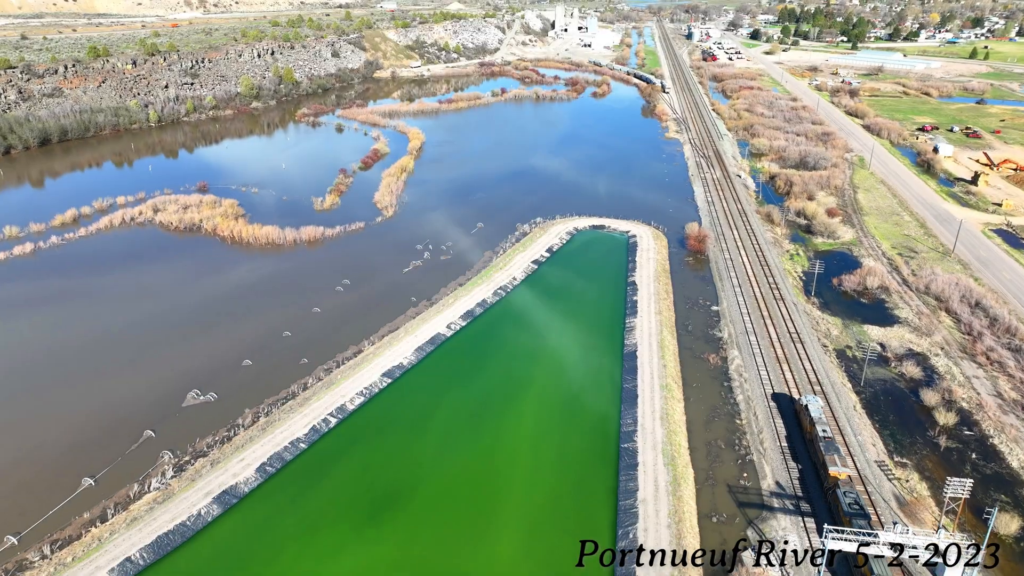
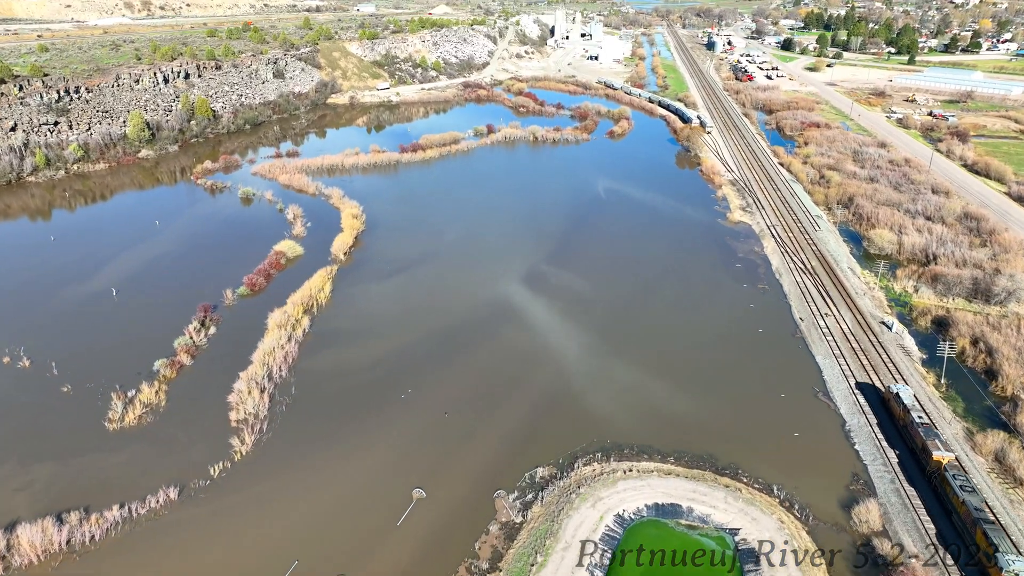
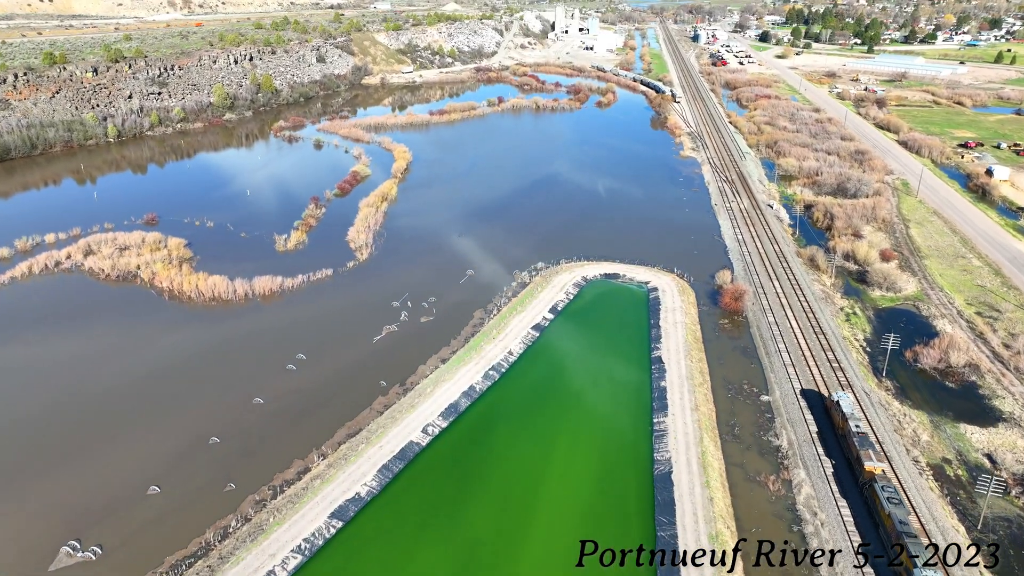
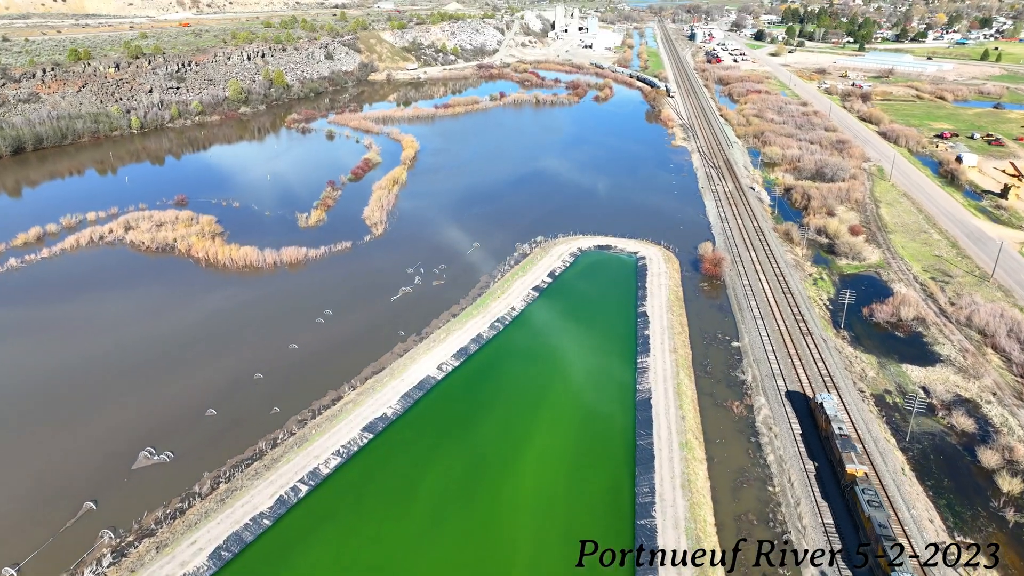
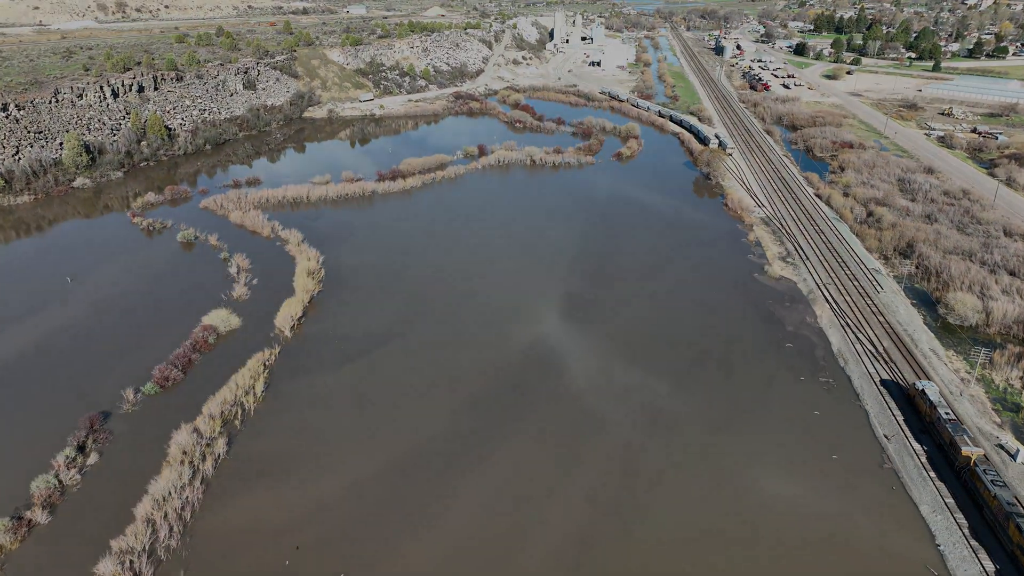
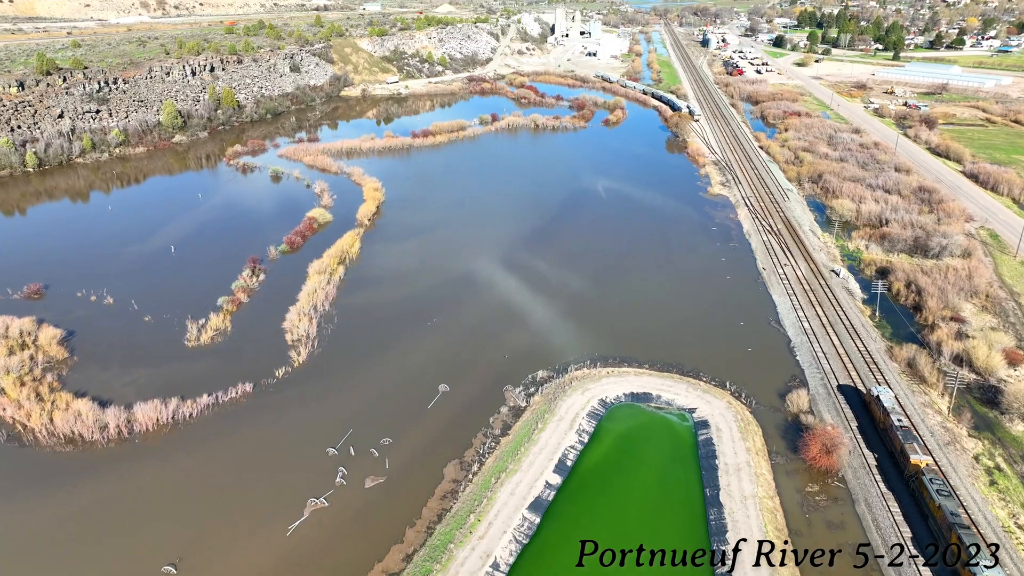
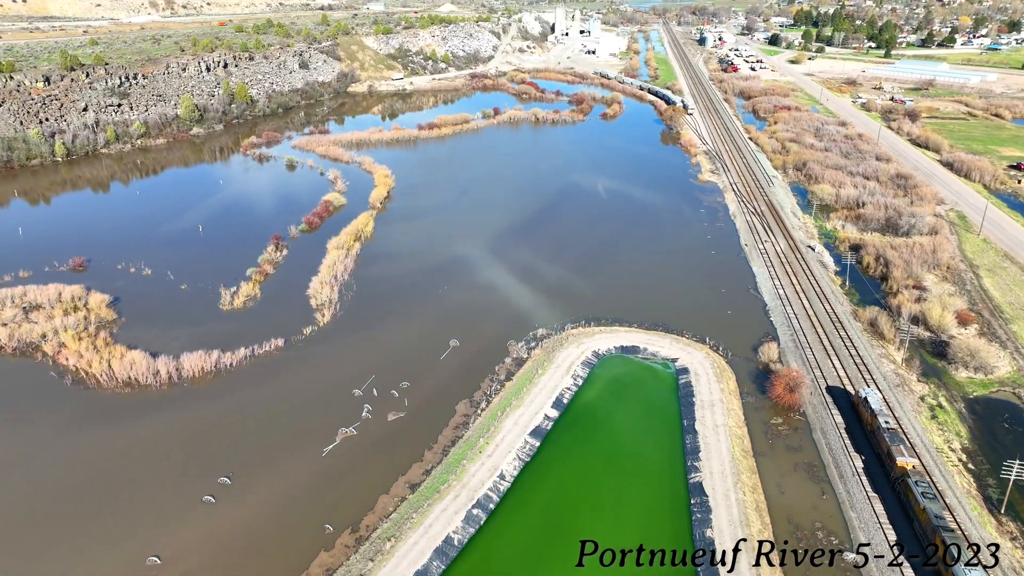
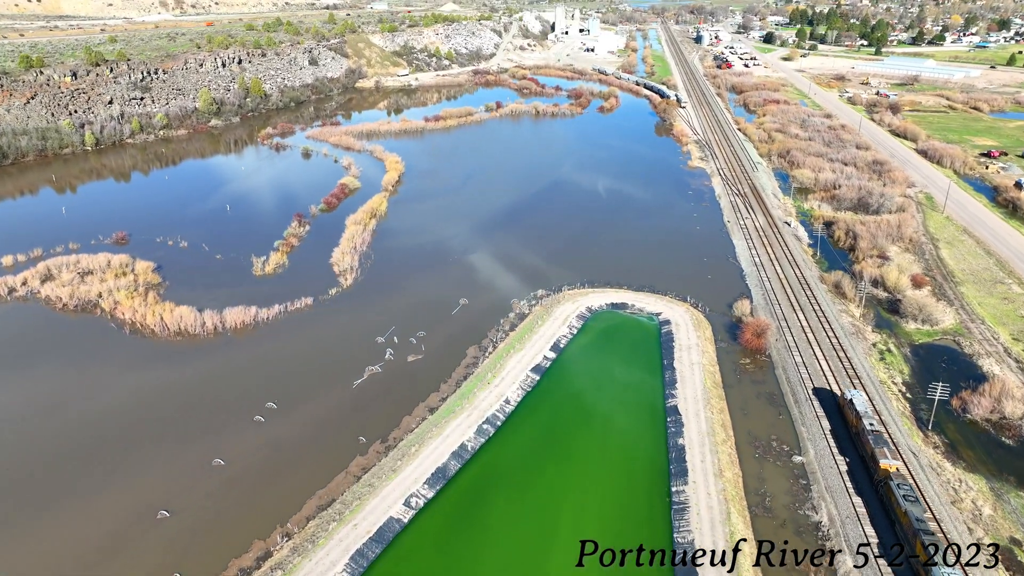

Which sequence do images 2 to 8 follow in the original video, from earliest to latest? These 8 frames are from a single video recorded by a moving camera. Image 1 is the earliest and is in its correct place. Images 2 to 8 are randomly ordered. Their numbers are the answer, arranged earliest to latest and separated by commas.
4, 3, 8, 7, 6, 2, 5
